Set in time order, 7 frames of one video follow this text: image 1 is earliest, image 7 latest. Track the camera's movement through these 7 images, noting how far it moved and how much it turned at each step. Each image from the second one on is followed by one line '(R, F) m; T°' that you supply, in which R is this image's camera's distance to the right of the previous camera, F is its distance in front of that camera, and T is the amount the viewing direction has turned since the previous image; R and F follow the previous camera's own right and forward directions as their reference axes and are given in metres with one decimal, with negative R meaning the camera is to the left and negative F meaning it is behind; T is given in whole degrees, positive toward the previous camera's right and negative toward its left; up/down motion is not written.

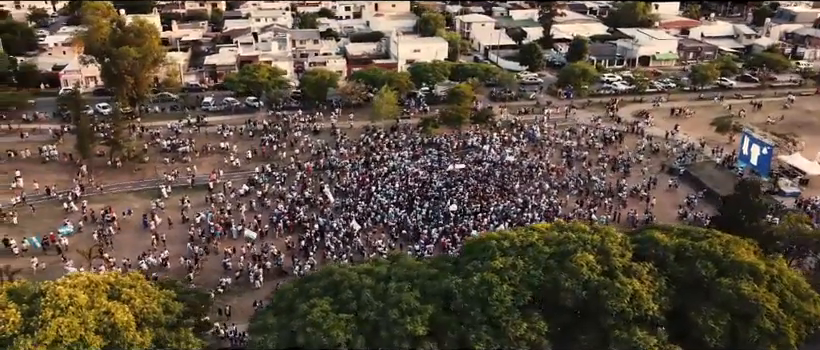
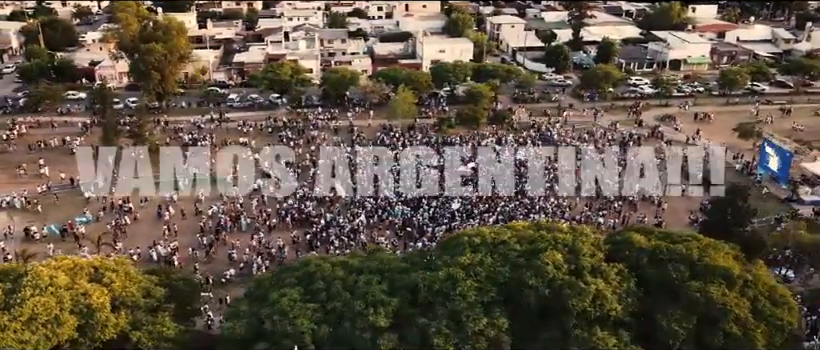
(+1.8, -0.2) m; -4°
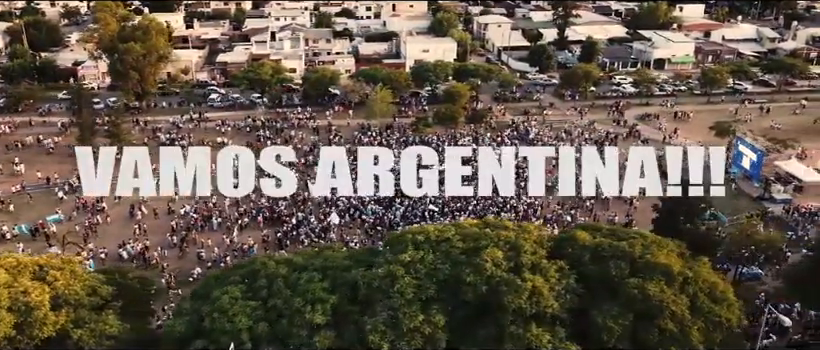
(+1.5, -0.1) m; 0°
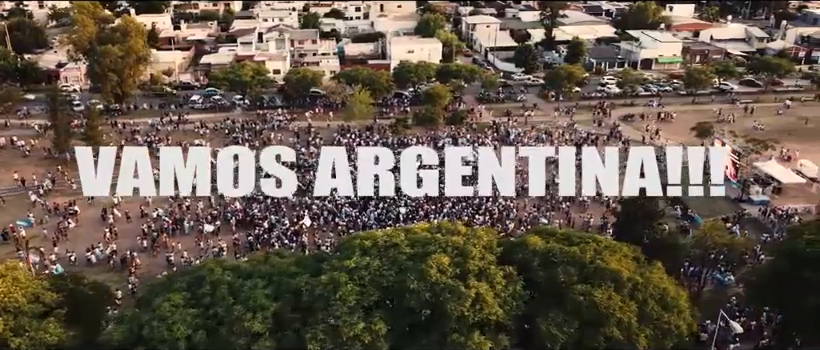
(+1.4, +0.3) m; 0°
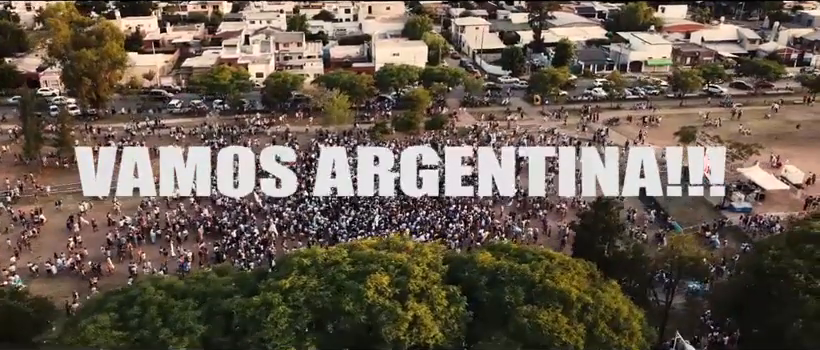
(+1.5, +0.8) m; 0°
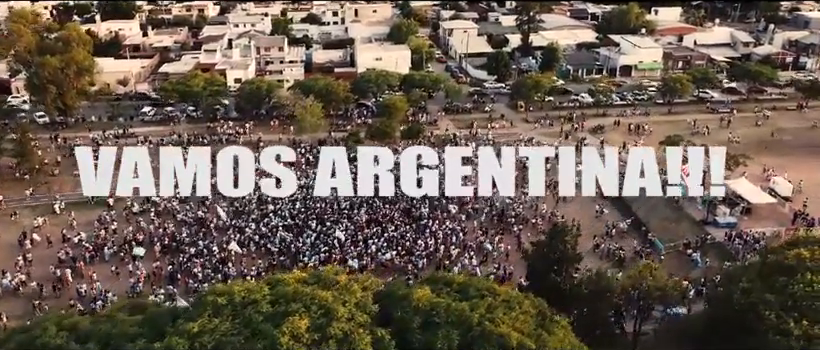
(+1.7, +1.6) m; 0°
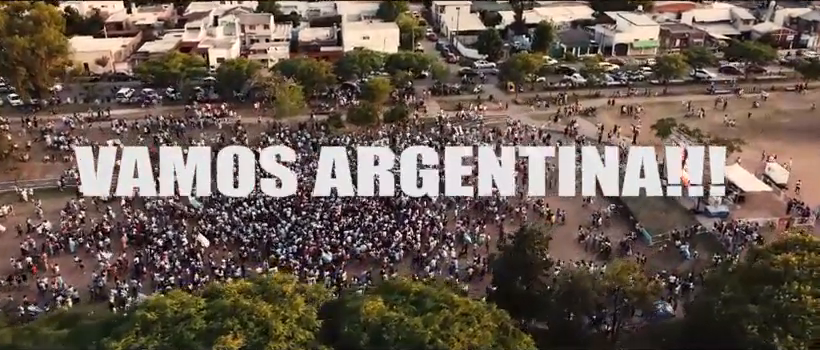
(+1.1, +1.4) m; 0°
